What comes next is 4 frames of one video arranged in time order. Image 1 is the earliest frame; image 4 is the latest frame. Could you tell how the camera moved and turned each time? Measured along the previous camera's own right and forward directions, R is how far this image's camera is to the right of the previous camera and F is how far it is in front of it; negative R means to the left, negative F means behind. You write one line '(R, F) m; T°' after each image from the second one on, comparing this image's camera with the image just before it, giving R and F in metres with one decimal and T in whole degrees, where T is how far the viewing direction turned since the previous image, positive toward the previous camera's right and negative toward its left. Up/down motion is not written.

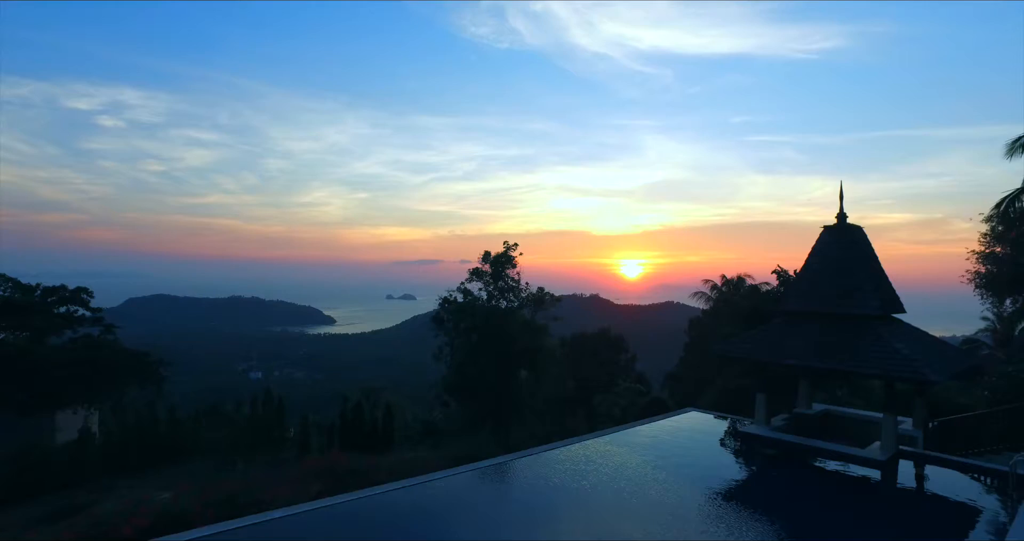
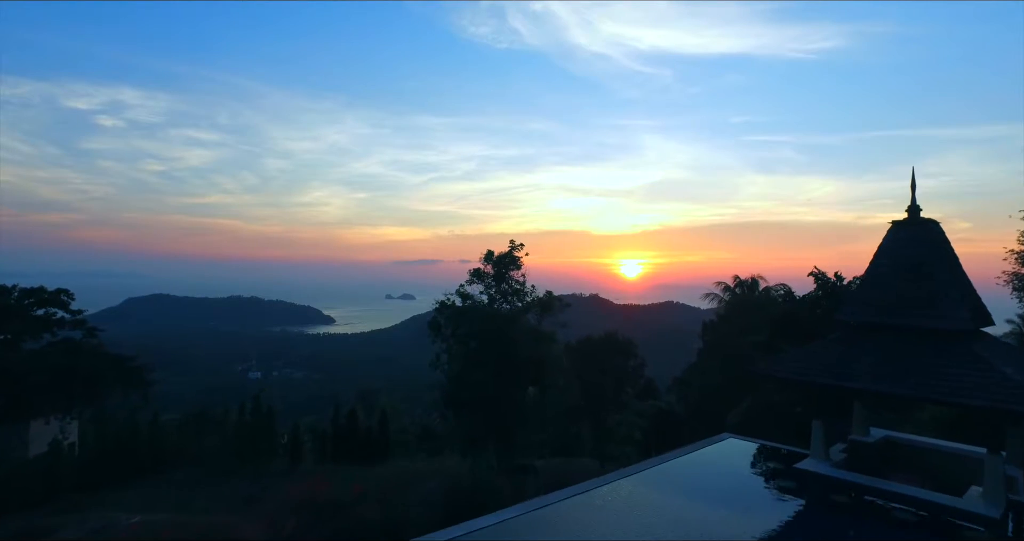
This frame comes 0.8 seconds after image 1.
(-0.1, +0.9) m; 0°
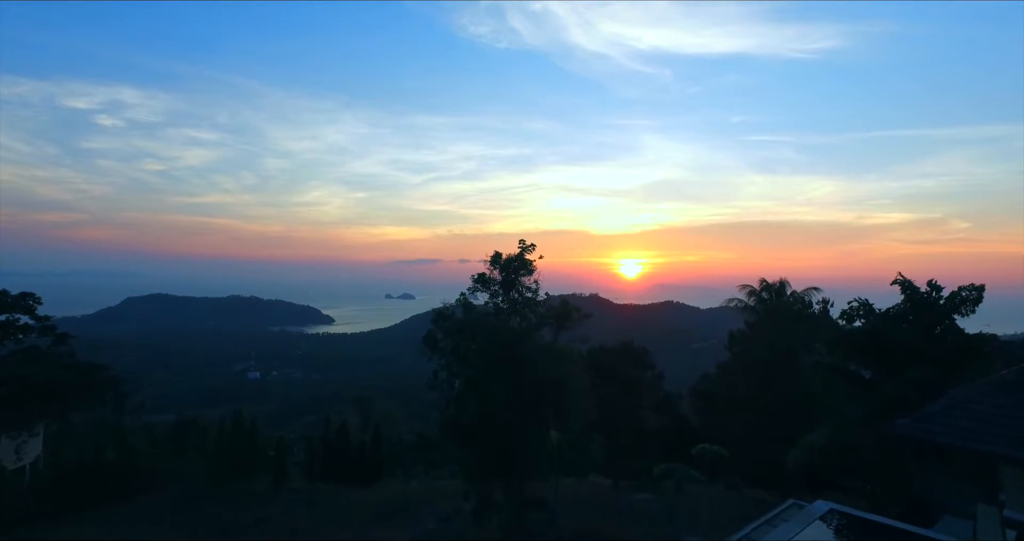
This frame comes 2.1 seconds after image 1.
(-0.1, +1.4) m; 0°
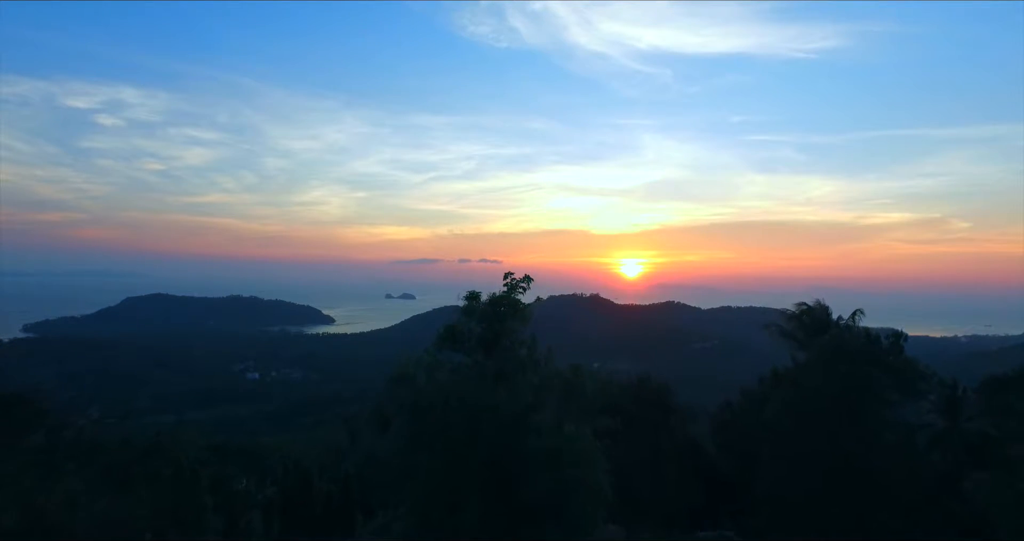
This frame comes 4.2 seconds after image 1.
(0.0, +2.1) m; 0°
